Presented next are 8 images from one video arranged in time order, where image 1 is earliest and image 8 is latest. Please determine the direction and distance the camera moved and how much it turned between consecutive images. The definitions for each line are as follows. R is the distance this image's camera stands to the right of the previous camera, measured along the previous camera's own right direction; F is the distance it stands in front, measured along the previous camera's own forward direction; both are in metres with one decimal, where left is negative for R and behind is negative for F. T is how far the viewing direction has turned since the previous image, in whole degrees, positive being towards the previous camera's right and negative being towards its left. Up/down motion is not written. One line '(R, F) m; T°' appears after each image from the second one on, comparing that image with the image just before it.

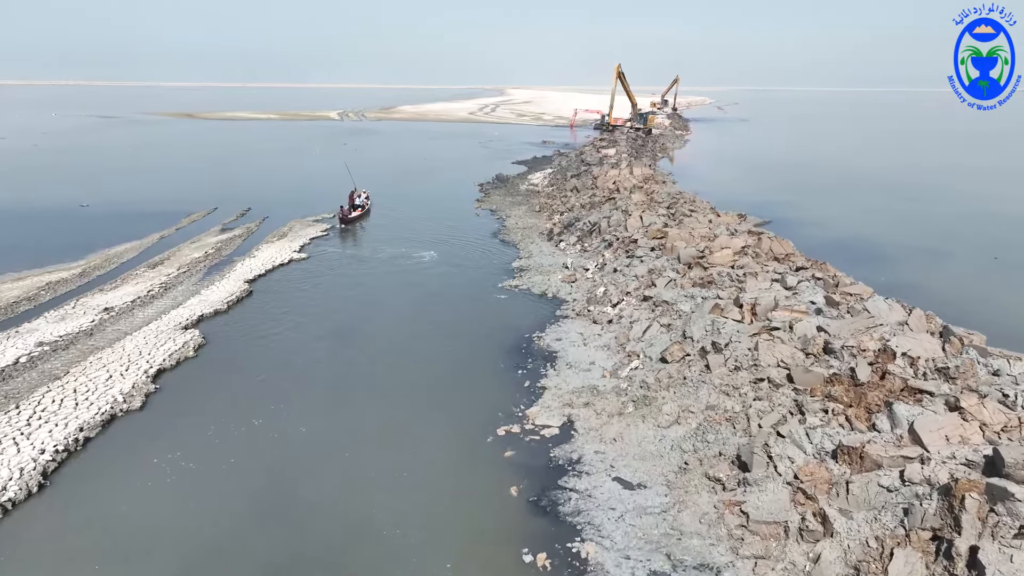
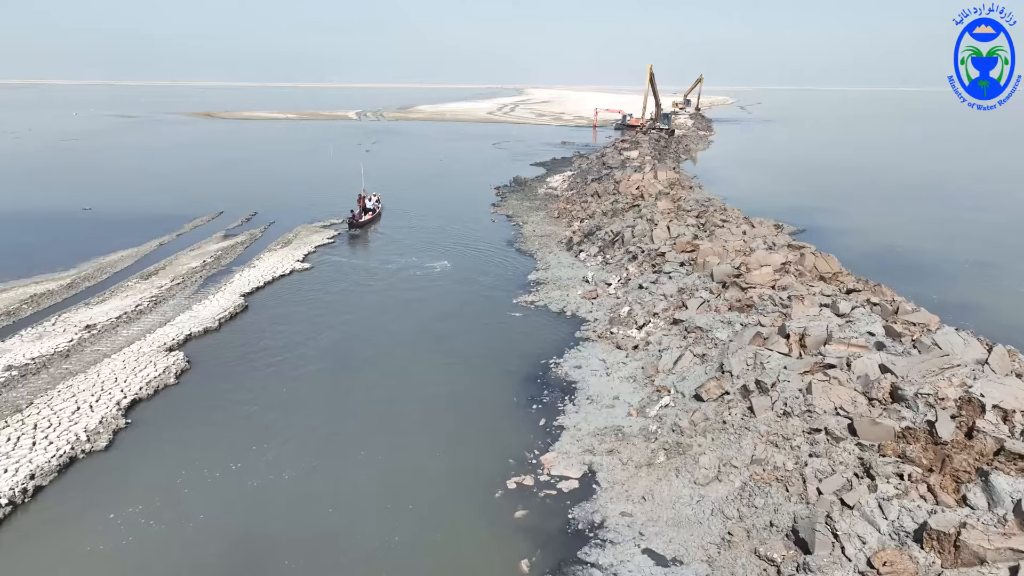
(+0.1, +2.0) m; -1°
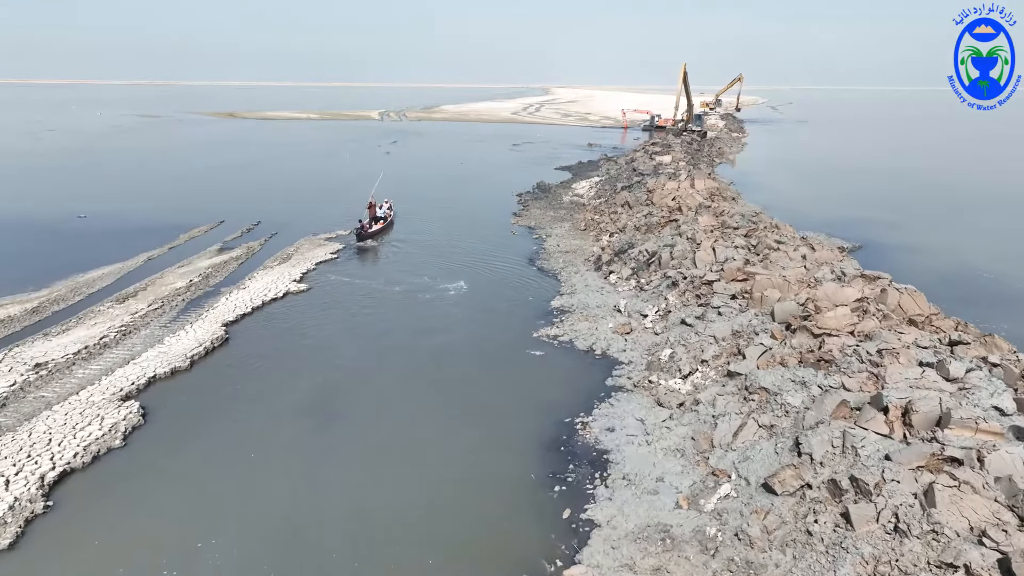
(+0.1, +3.3) m; -2°
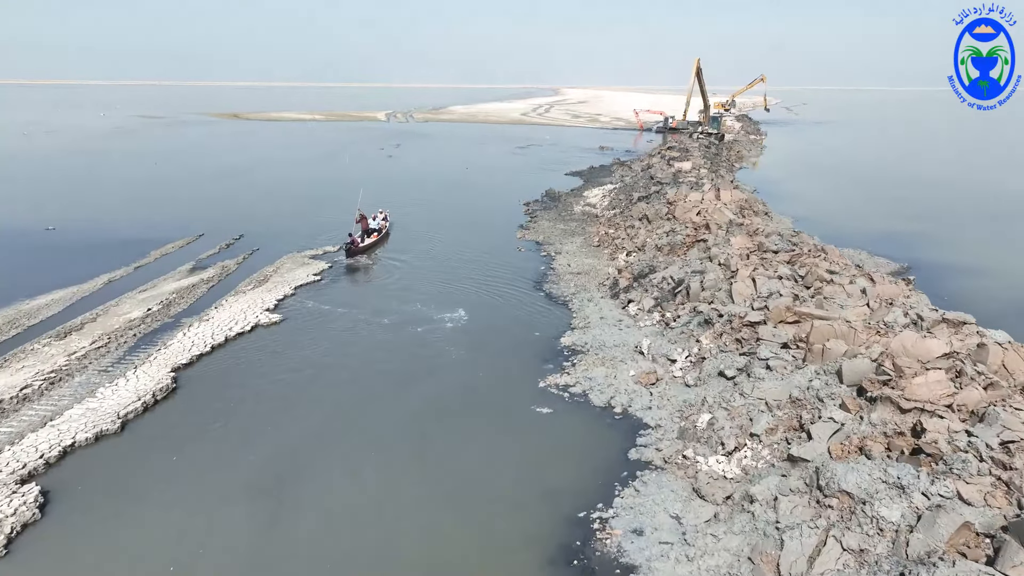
(+0.2, +3.4) m; -1°
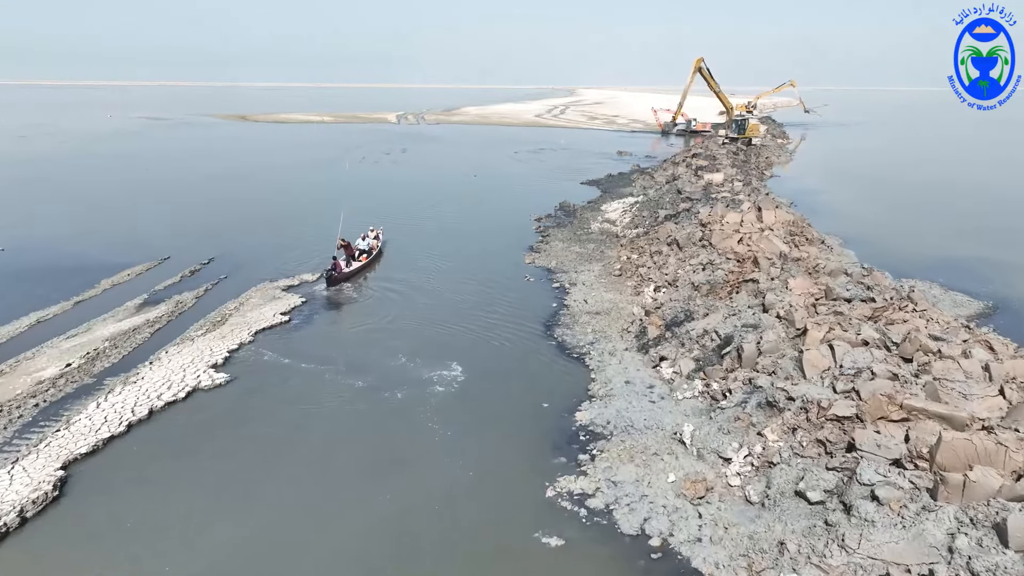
(+0.3, +4.6) m; -1°
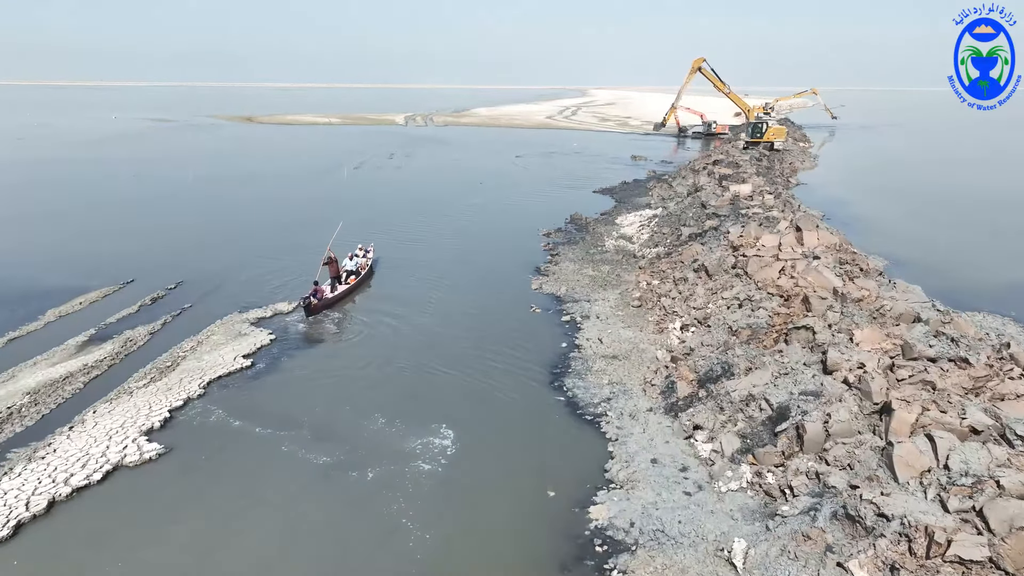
(+0.2, +3.5) m; -1°
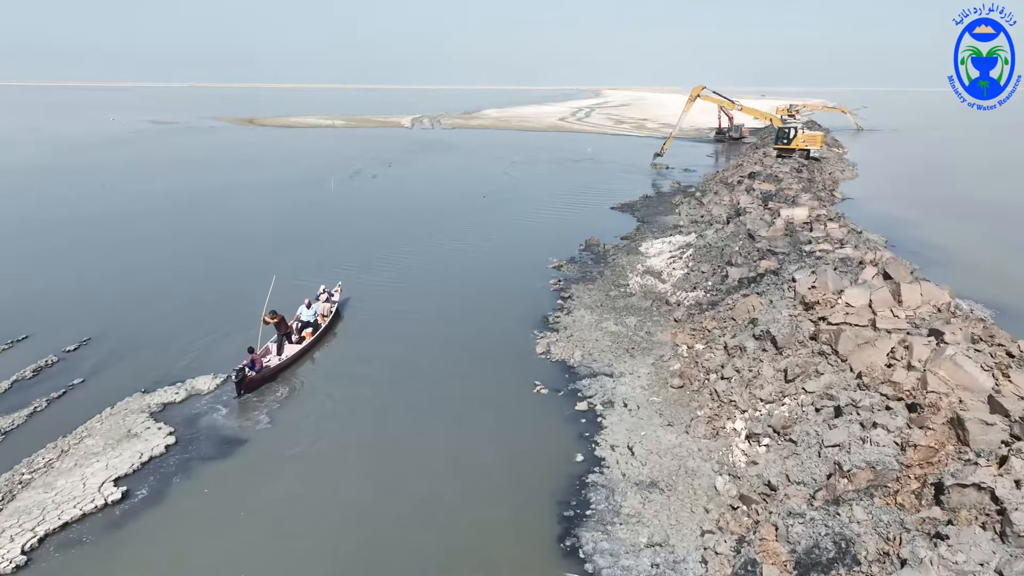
(+0.4, +6.3) m; -1°
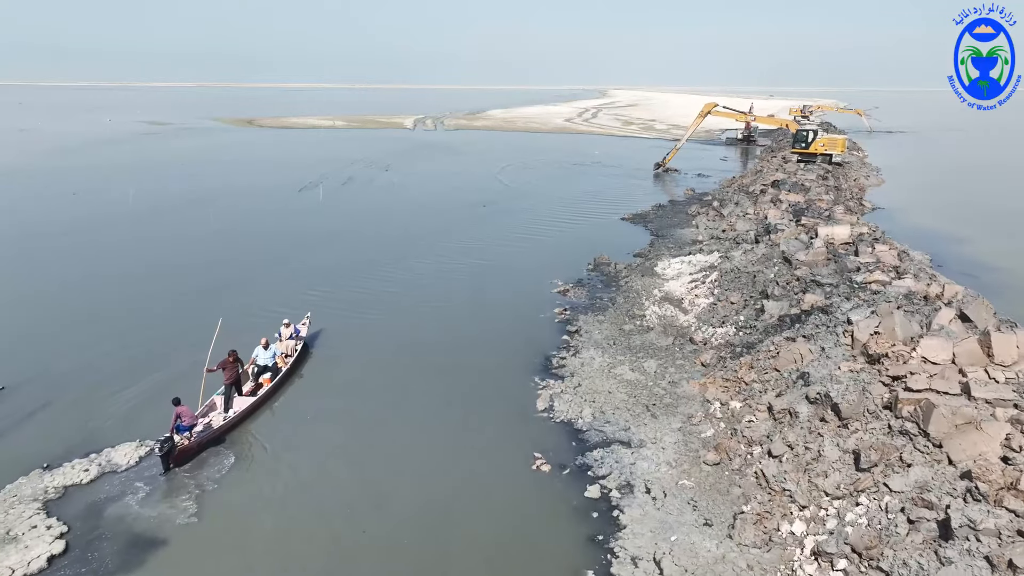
(+0.2, +3.7) m; 0°
